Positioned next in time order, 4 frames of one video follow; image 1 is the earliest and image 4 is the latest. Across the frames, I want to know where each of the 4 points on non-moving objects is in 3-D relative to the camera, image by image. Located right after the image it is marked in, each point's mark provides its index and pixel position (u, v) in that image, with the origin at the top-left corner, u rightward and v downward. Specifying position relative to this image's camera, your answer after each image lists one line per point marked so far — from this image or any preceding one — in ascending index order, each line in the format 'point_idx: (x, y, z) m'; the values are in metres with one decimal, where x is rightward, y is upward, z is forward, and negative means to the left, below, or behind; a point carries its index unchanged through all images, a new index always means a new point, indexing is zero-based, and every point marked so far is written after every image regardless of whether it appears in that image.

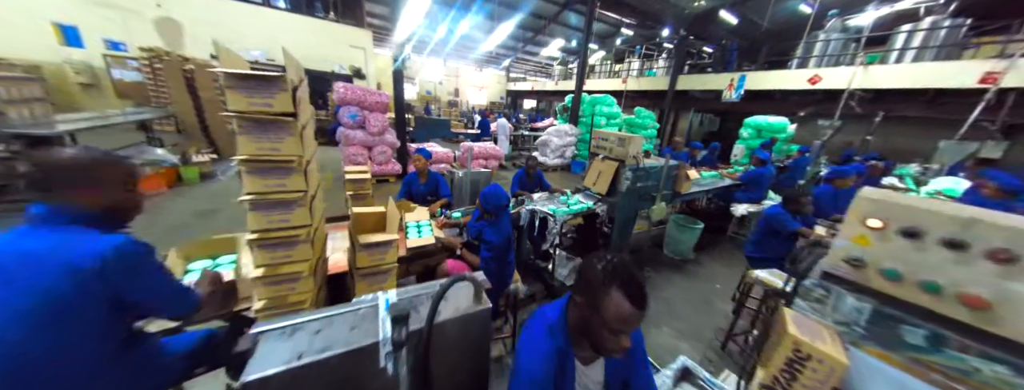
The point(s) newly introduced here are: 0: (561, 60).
0: (+2.9, +8.4, +16.2) m
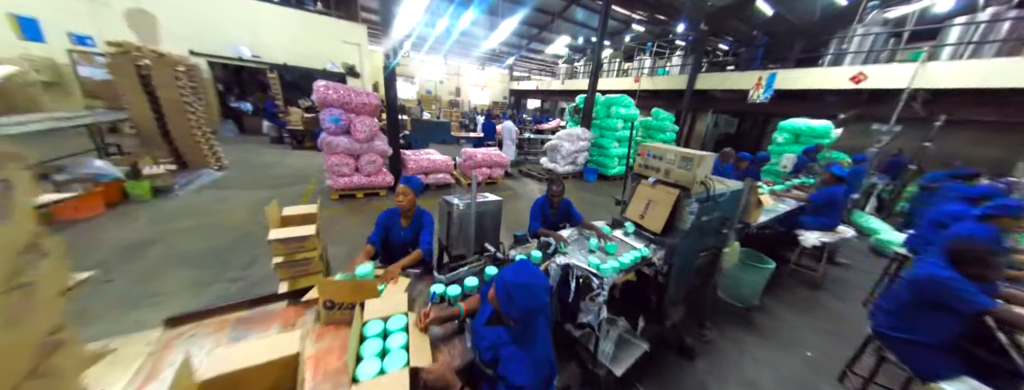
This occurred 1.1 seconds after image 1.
0: (+3.2, +8.1, +15.5) m
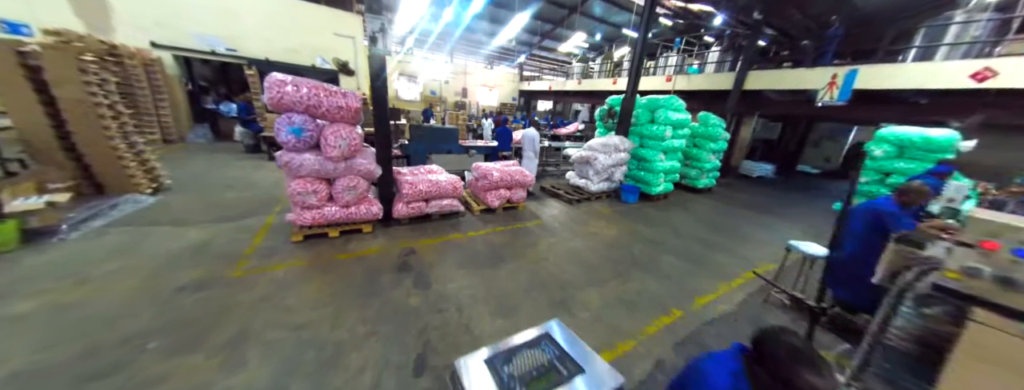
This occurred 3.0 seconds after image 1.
0: (+3.8, +7.6, +14.2) m
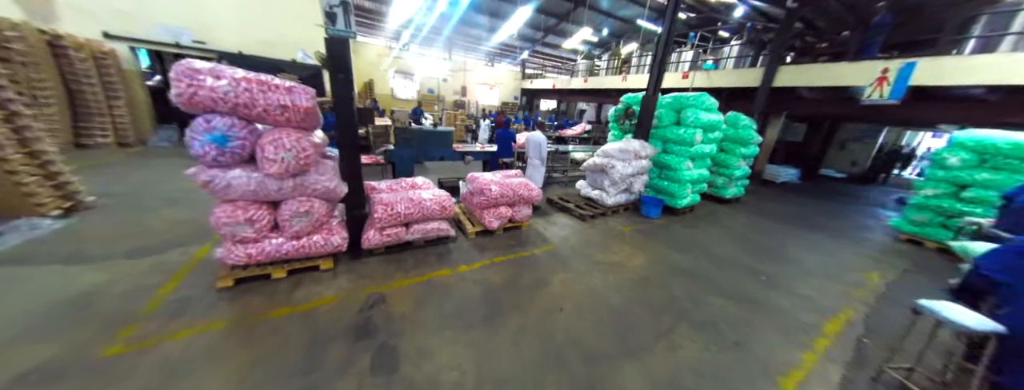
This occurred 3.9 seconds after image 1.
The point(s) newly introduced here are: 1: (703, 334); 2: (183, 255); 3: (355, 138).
0: (+3.9, +7.4, +13.4) m
1: (+1.5, -1.1, +2.1) m
2: (-3.1, -0.6, +2.5) m
3: (-1.6, +0.5, +2.6) m
